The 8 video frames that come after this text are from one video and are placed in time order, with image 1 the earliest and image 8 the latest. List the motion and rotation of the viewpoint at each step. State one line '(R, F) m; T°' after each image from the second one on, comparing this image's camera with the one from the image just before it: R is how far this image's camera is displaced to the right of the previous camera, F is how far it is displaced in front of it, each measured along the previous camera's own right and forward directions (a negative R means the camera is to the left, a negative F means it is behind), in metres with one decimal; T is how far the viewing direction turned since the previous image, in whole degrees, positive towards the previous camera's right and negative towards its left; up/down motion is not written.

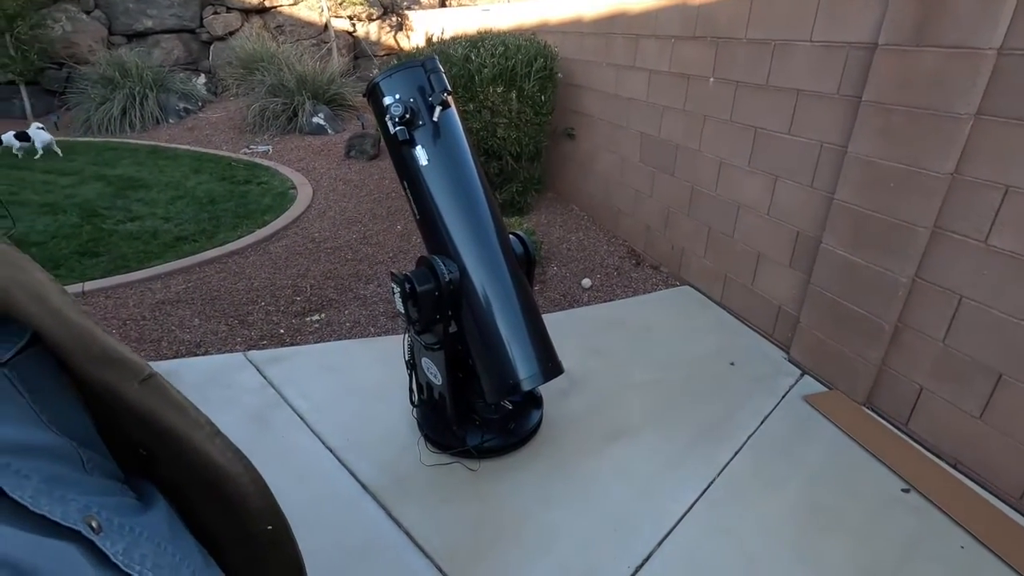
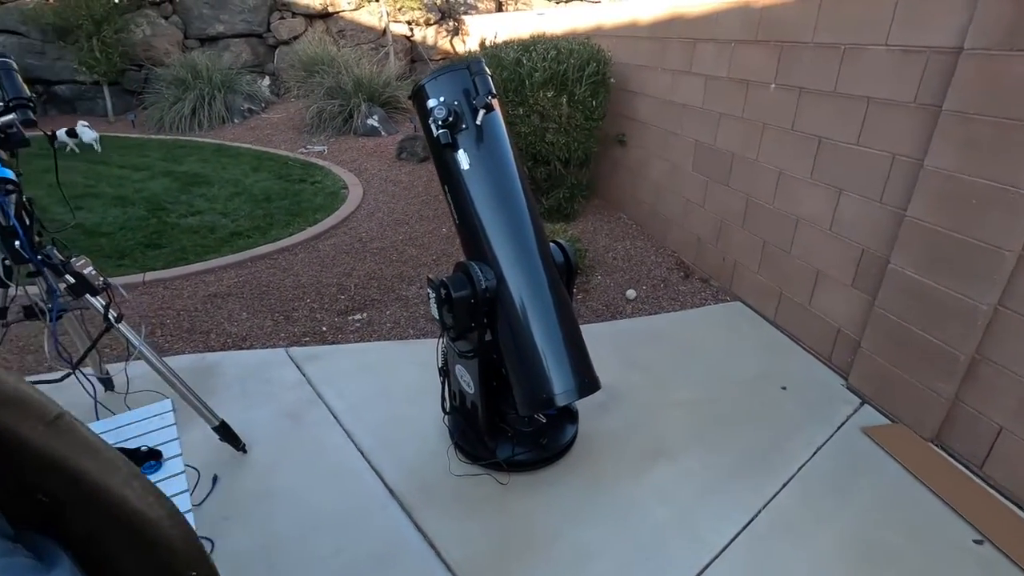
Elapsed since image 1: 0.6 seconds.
(0.0, +0.1) m; -5°
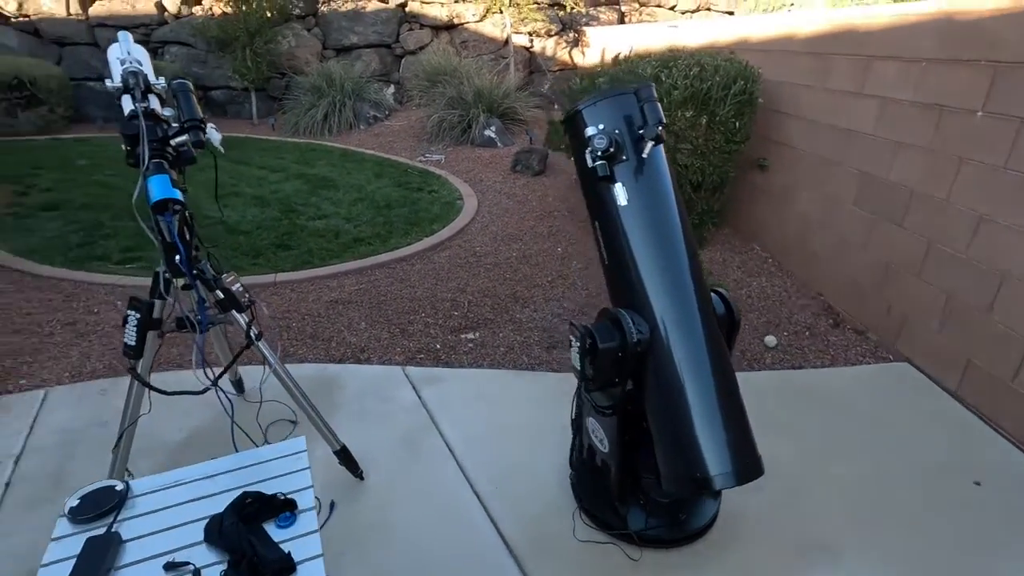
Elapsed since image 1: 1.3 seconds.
(-0.2, +0.2) m; -10°
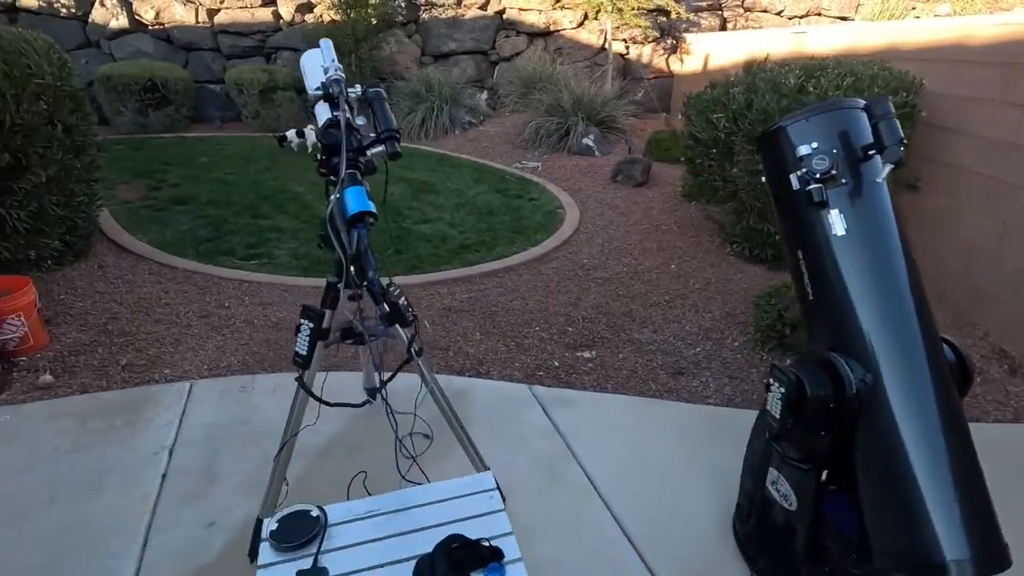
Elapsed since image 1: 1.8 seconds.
(-0.4, +0.1) m; -7°
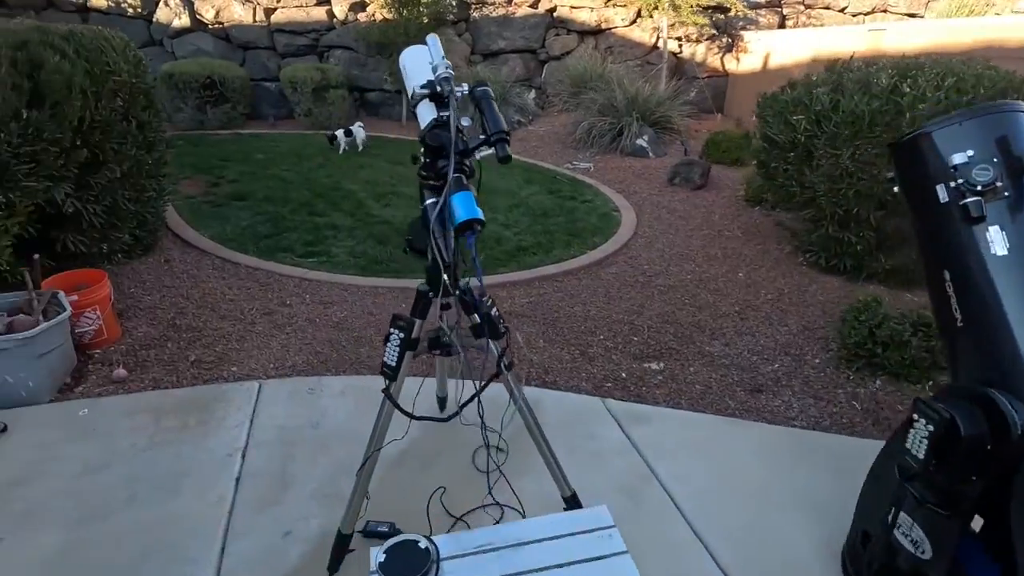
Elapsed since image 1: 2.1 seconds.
(-0.2, +0.1) m; -4°
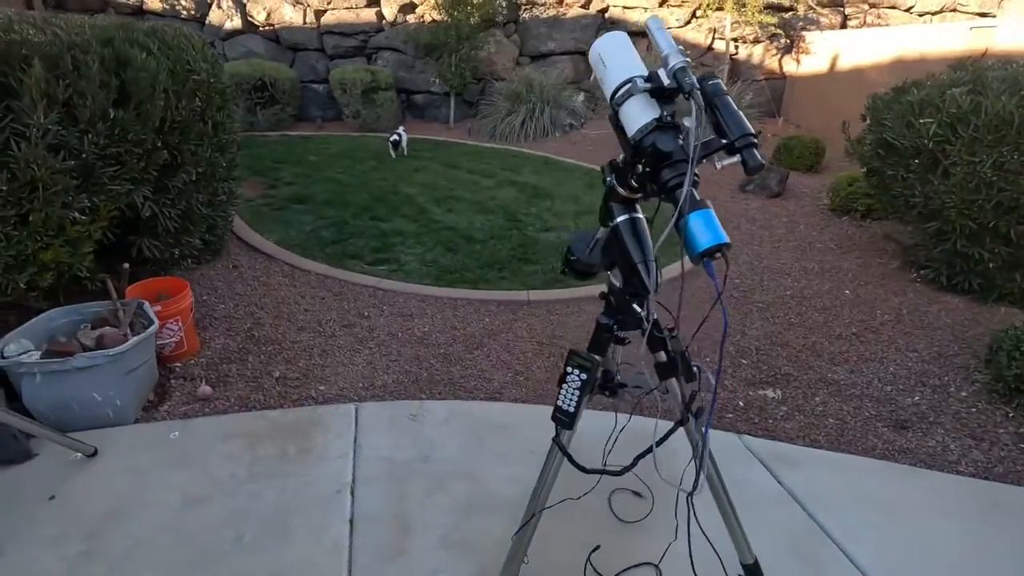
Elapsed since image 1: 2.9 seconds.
(-0.4, +0.2) m; -2°
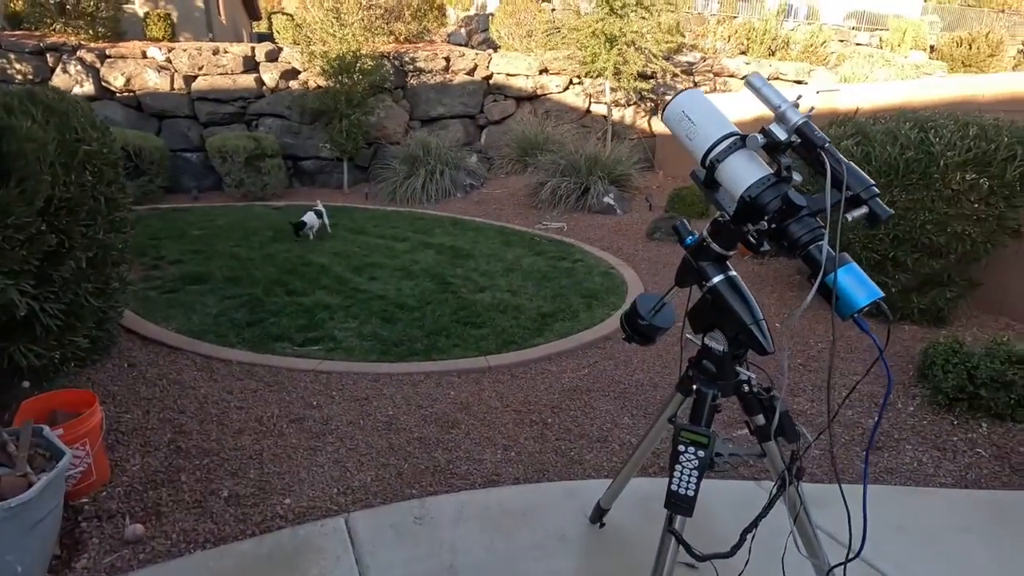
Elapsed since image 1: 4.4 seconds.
(-0.5, +0.2) m; +13°
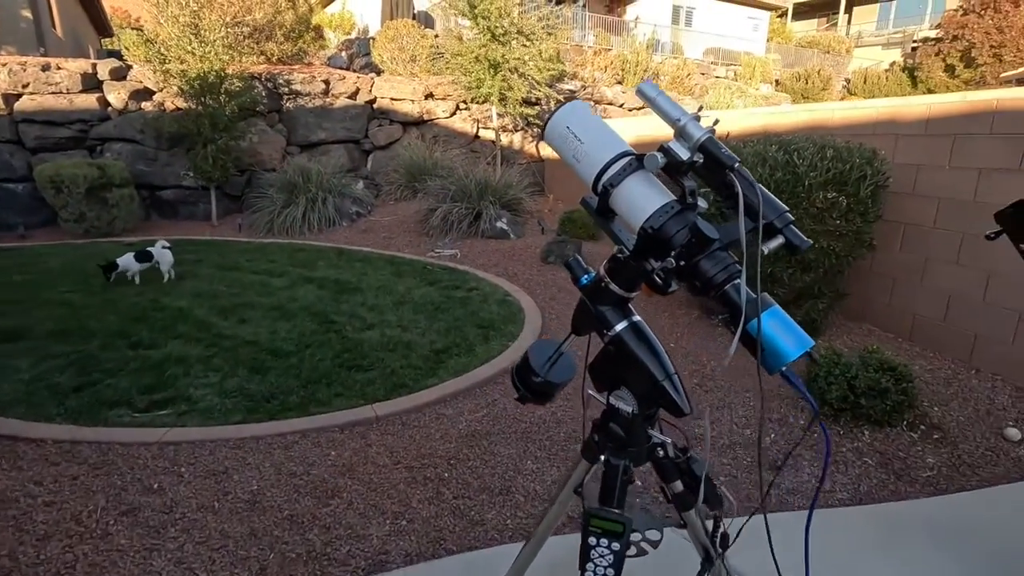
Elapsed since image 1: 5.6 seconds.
(+0.1, +0.3) m; +11°
